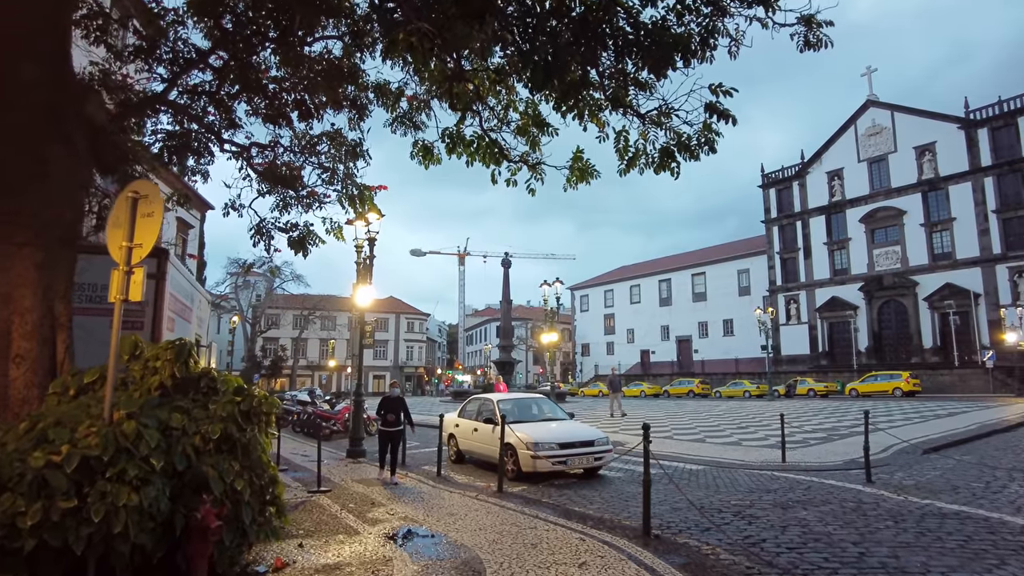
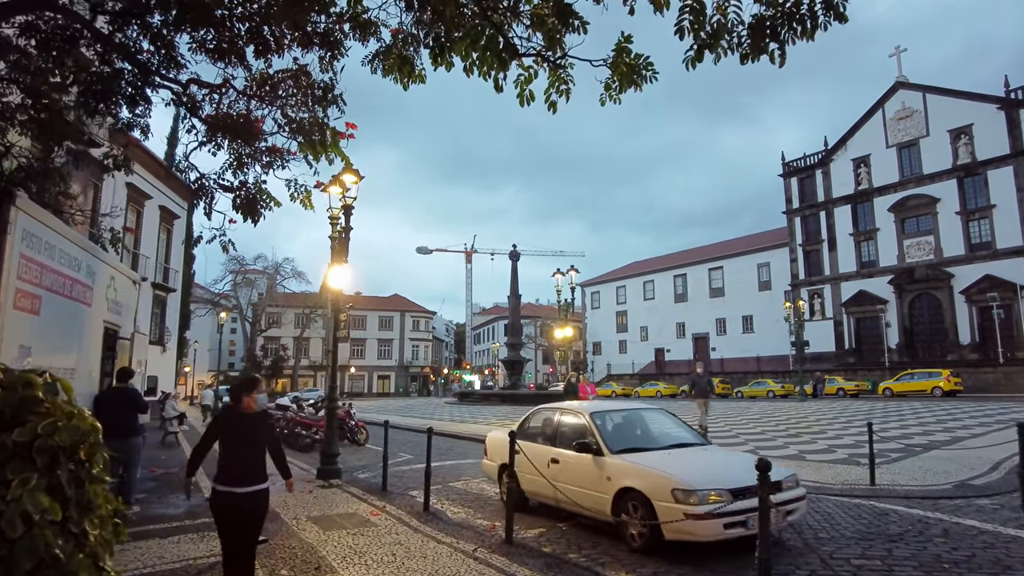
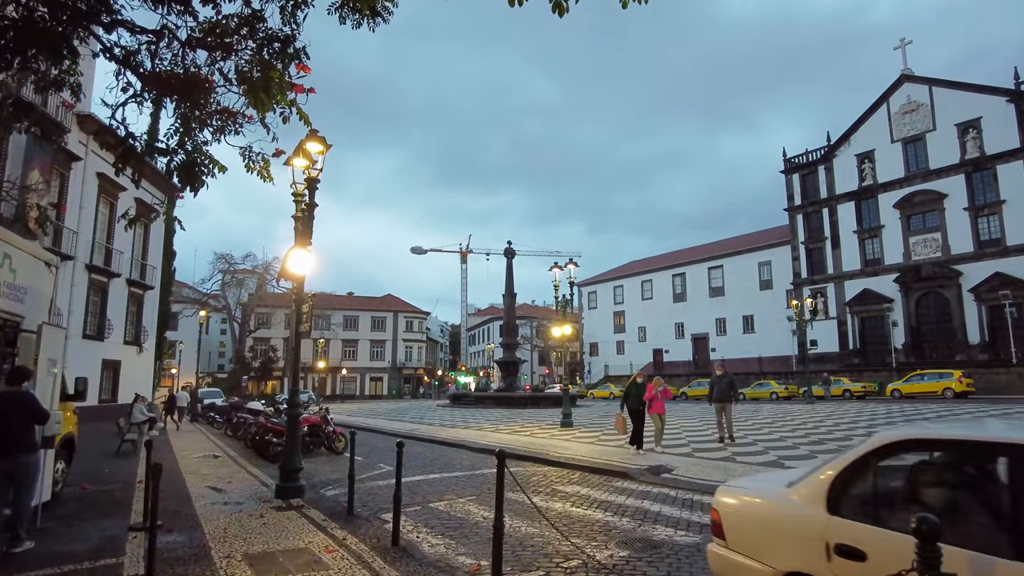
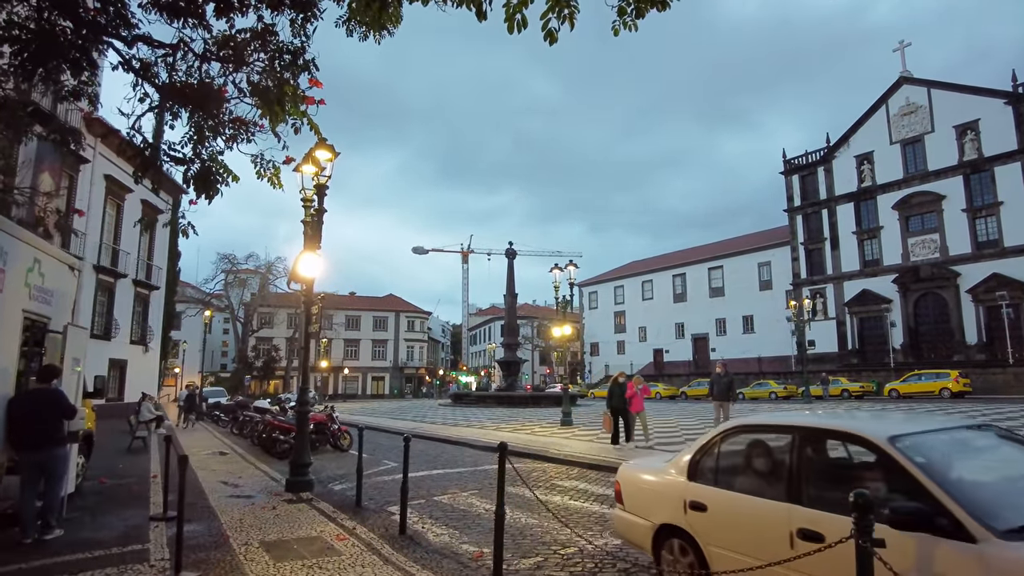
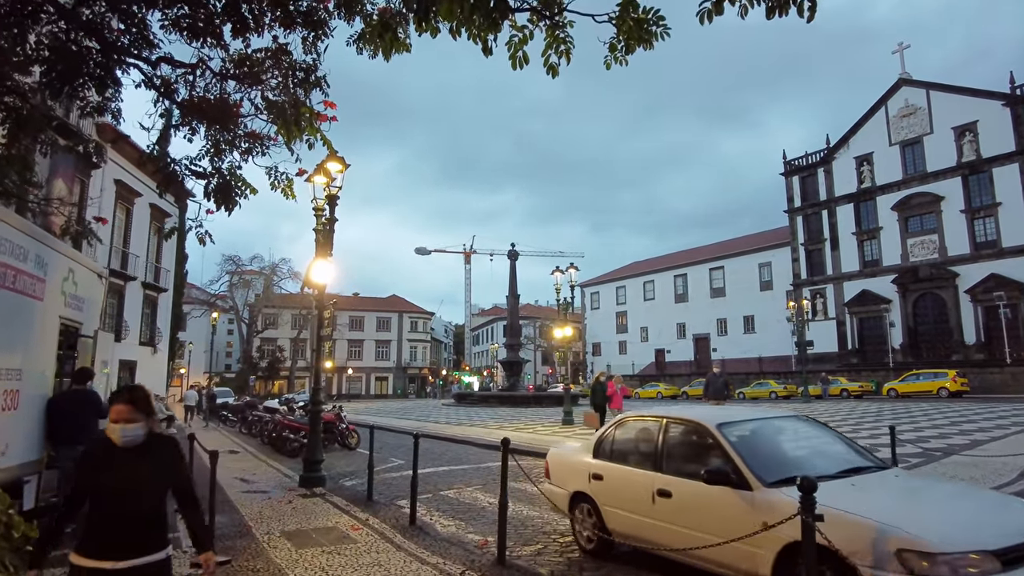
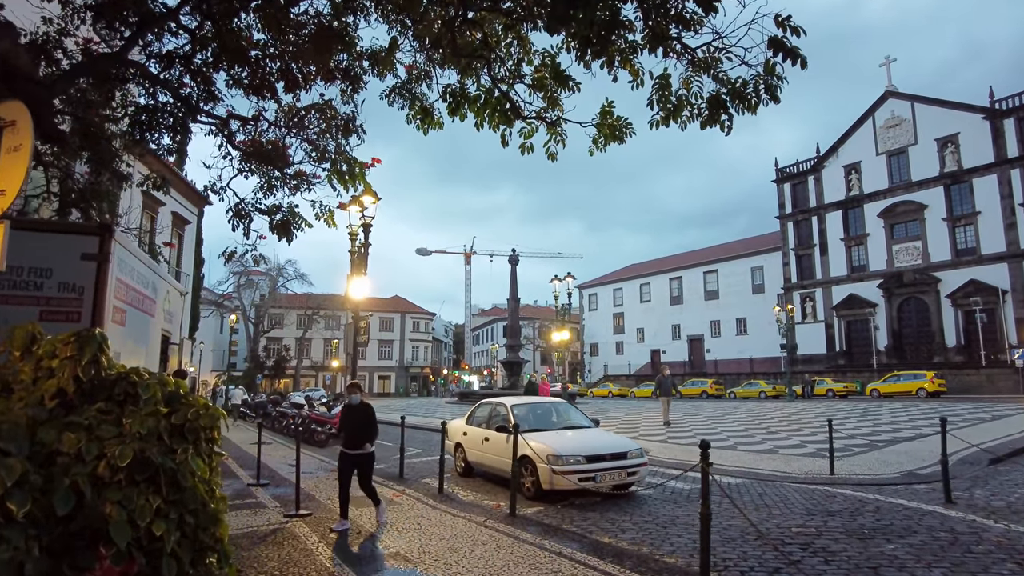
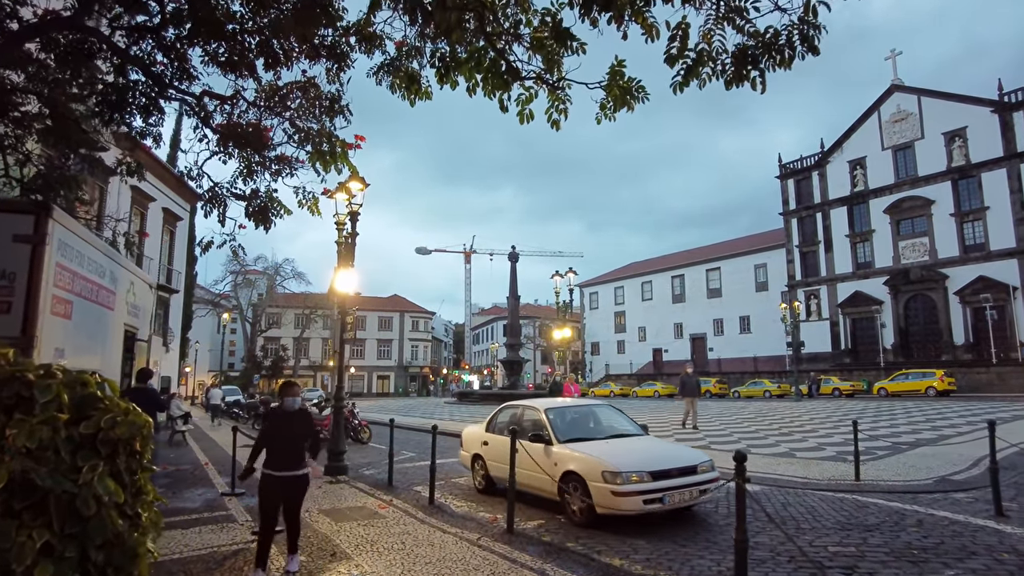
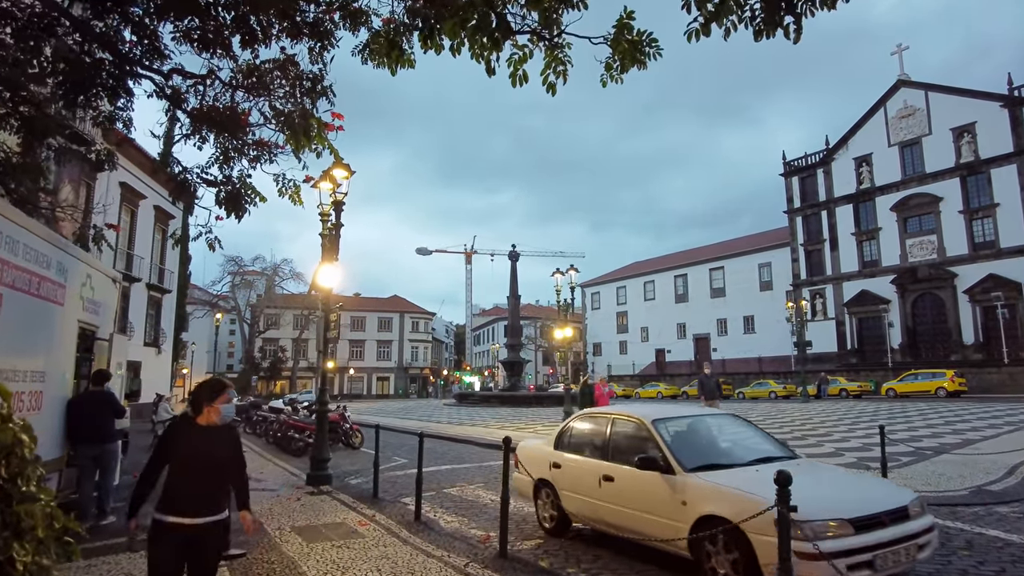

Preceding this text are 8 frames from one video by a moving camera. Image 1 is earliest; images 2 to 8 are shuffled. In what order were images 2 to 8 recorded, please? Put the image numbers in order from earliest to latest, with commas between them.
6, 7, 2, 8, 5, 4, 3
